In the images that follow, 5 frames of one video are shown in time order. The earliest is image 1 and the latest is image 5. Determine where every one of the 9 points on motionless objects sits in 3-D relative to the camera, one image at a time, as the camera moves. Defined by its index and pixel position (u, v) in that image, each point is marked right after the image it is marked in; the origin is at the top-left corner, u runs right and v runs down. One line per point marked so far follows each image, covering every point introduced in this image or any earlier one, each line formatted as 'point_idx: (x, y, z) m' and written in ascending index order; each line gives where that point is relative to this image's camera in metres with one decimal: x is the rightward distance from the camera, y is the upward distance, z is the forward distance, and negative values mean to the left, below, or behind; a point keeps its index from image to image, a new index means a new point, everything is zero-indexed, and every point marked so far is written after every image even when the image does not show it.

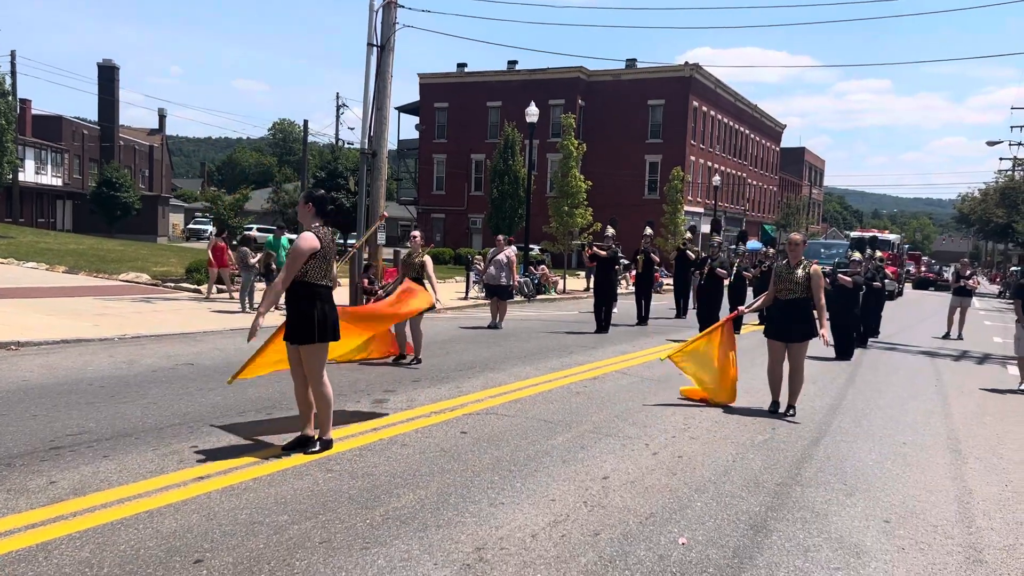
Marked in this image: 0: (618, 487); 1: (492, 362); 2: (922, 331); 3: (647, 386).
0: (+0.6, -1.2, +5.1) m
1: (-0.2, -0.9, +10.3) m
2: (+8.9, -0.9, +18.6) m
3: (+1.4, -1.0, +9.0) m
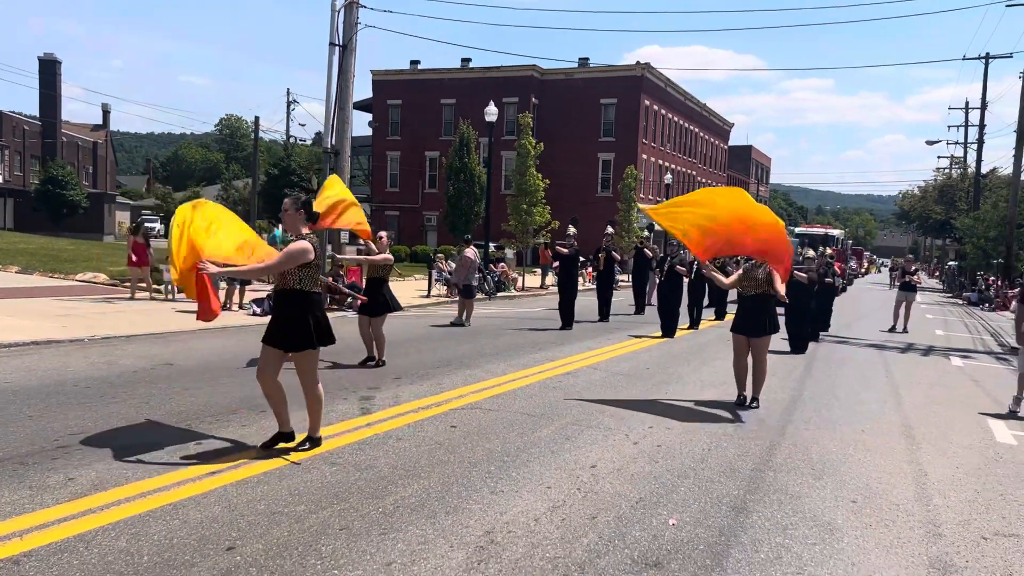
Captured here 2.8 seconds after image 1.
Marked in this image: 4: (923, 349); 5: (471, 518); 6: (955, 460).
0: (+0.6, -1.2, +5.4) m
1: (-0.6, -0.9, +10.6) m
2: (+8.0, -0.8, +19.3) m
3: (+1.2, -1.0, +9.3) m
4: (+7.2, -1.1, +15.1) m
5: (-0.2, -1.2, +4.4) m
6: (+3.4, -1.3, +6.6) m
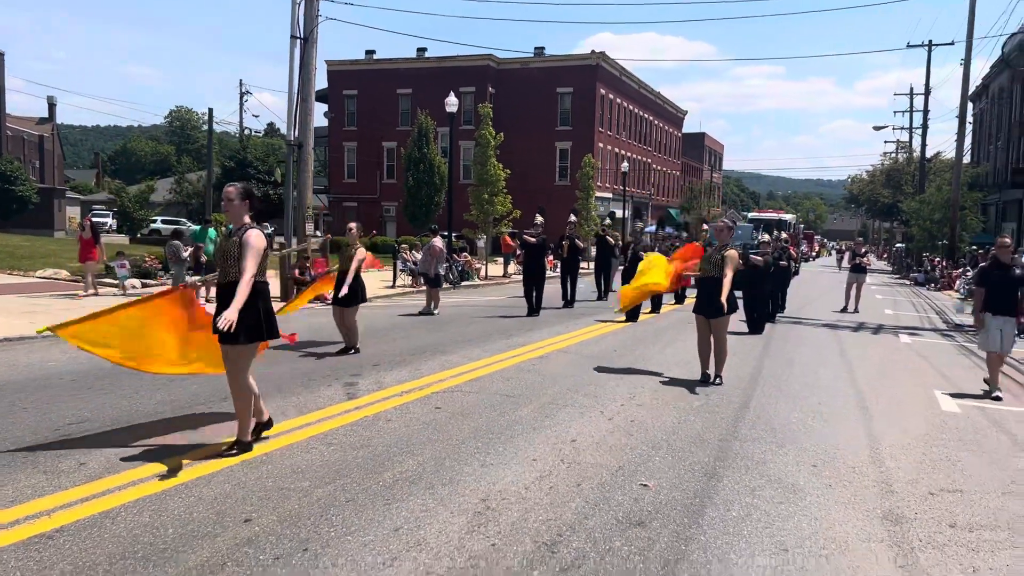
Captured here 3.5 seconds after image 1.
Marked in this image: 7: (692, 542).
0: (+0.5, -1.1, +5.8) m
1: (-0.9, -0.7, +10.9) m
2: (+7.2, -0.4, +20.0) m
3: (+0.9, -0.8, +9.7) m
4: (+6.6, -0.7, +15.7) m
5: (-0.3, -1.1, +4.7) m
6: (+3.2, -1.1, +7.1) m
7: (+0.9, -1.2, +4.1) m
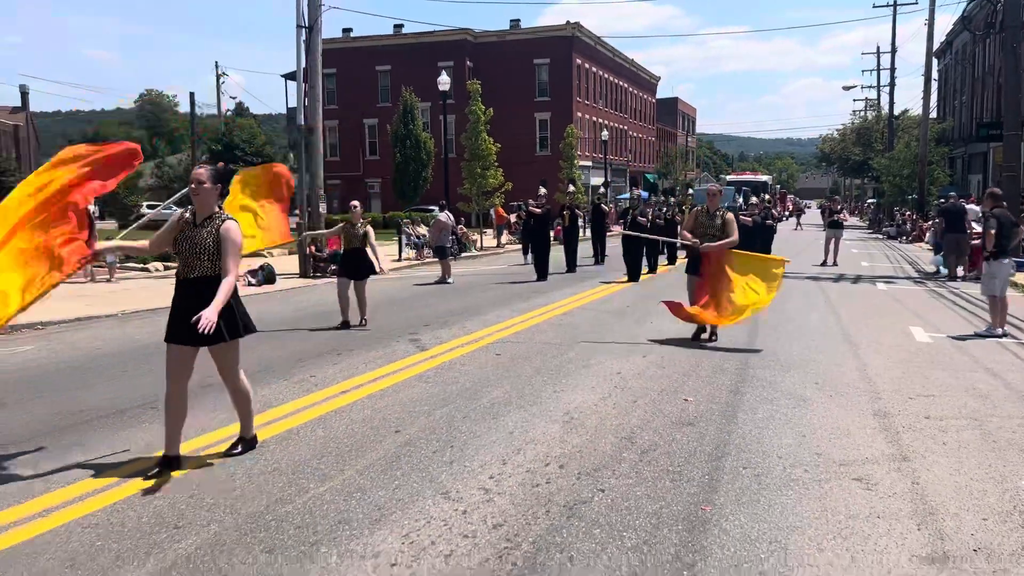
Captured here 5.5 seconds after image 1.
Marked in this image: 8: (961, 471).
0: (+1.0, -0.7, +7.1) m
1: (-0.6, -0.3, +12.2) m
2: (+7.3, +0.7, +21.5) m
3: (+1.2, -0.4, +11.0) m
4: (+6.8, +0.2, +17.2) m
5: (+0.3, -0.8, +6.0) m
6: (+3.7, -0.7, +8.5) m
7: (+1.4, -0.9, +5.4) m
8: (+2.5, -1.0, +4.7) m
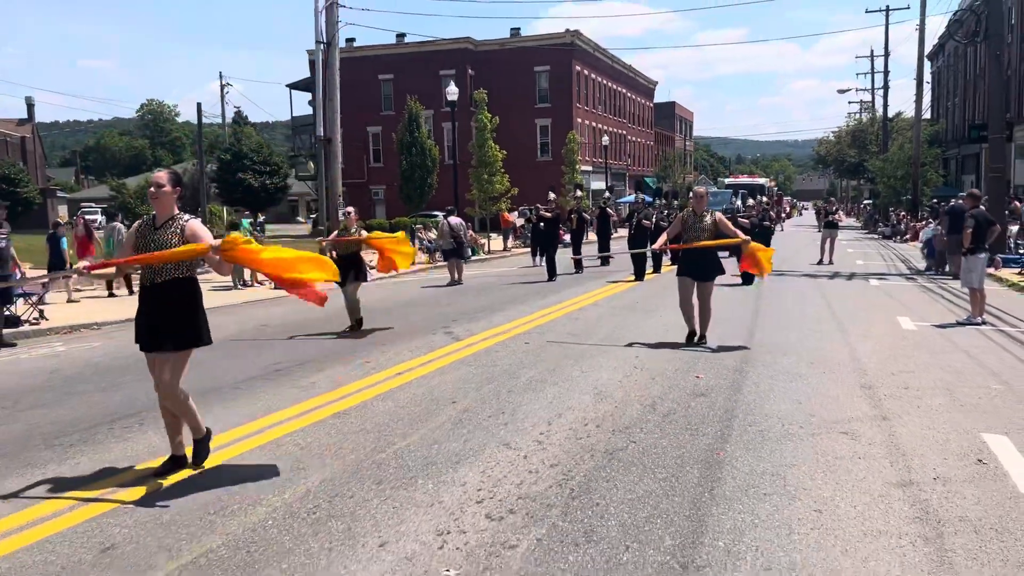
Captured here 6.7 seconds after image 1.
0: (+1.3, -0.7, +8.0) m
1: (-0.3, -0.3, +13.1) m
2: (+7.5, +0.7, +22.4) m
3: (+1.5, -0.3, +12.0) m
4: (+7.1, +0.3, +18.1) m
5: (+0.5, -0.8, +6.9) m
6: (+4.0, -0.6, +9.4) m
7: (+1.7, -0.8, +6.4) m
8: (+2.8, -0.9, +5.7) m
